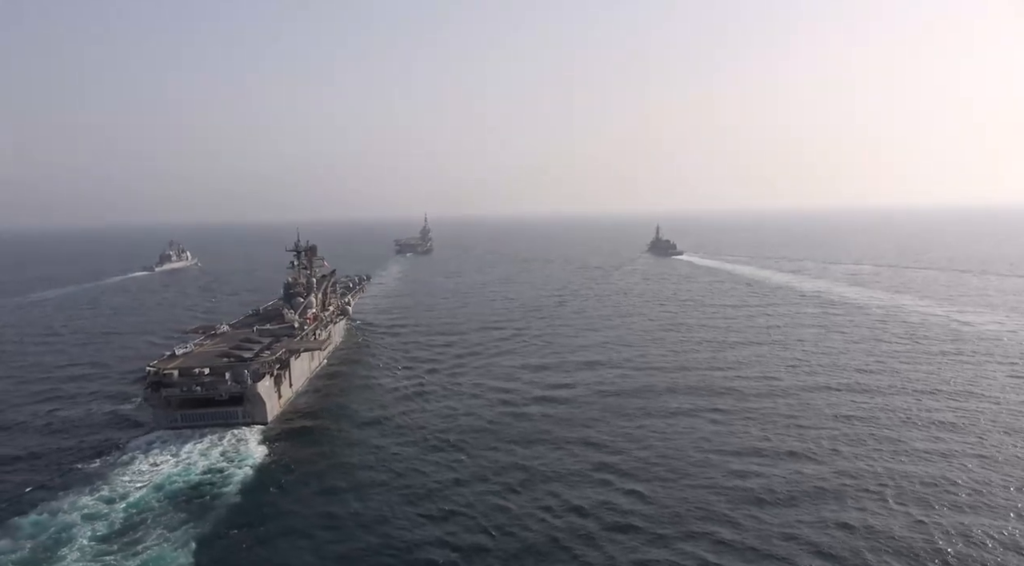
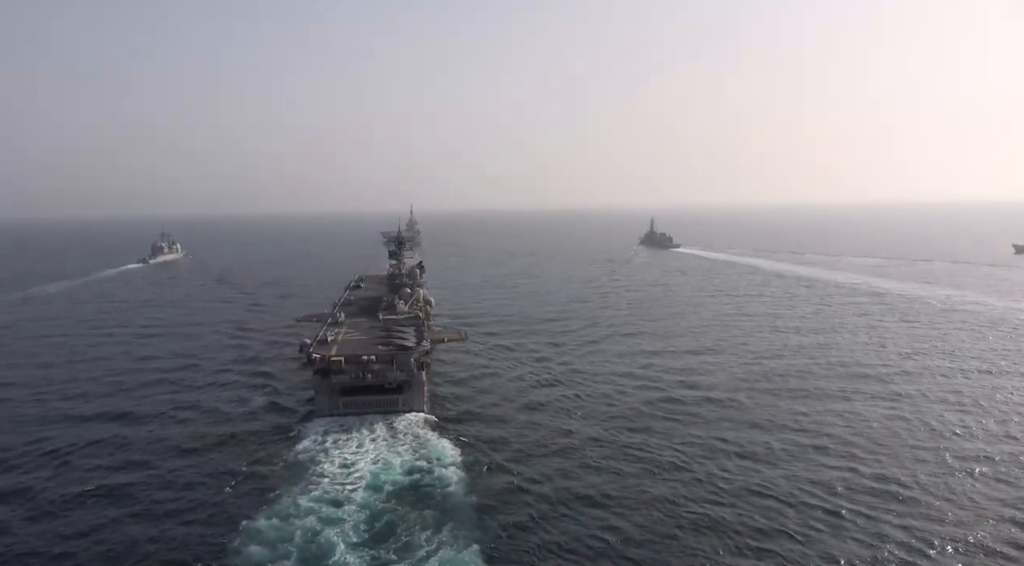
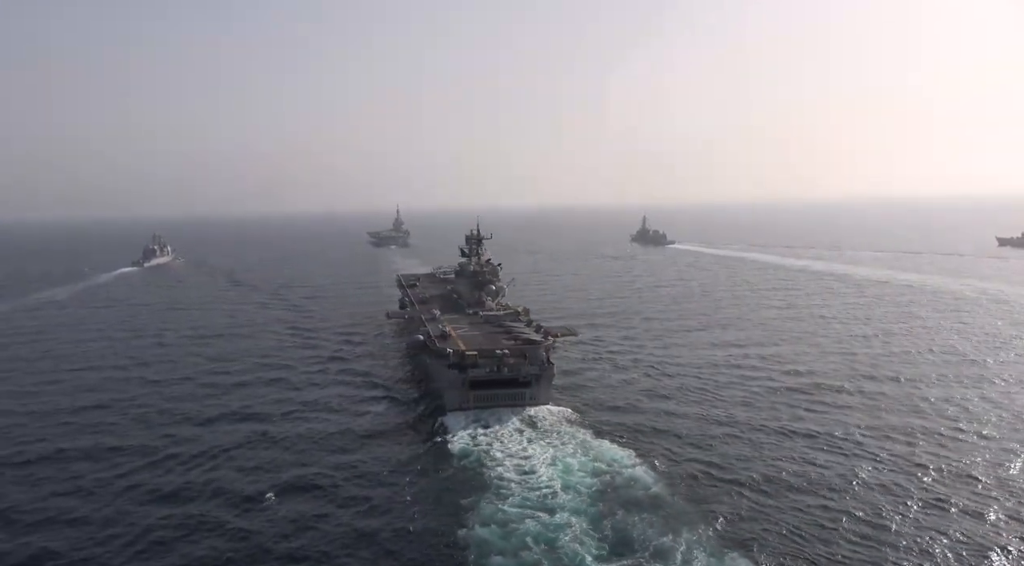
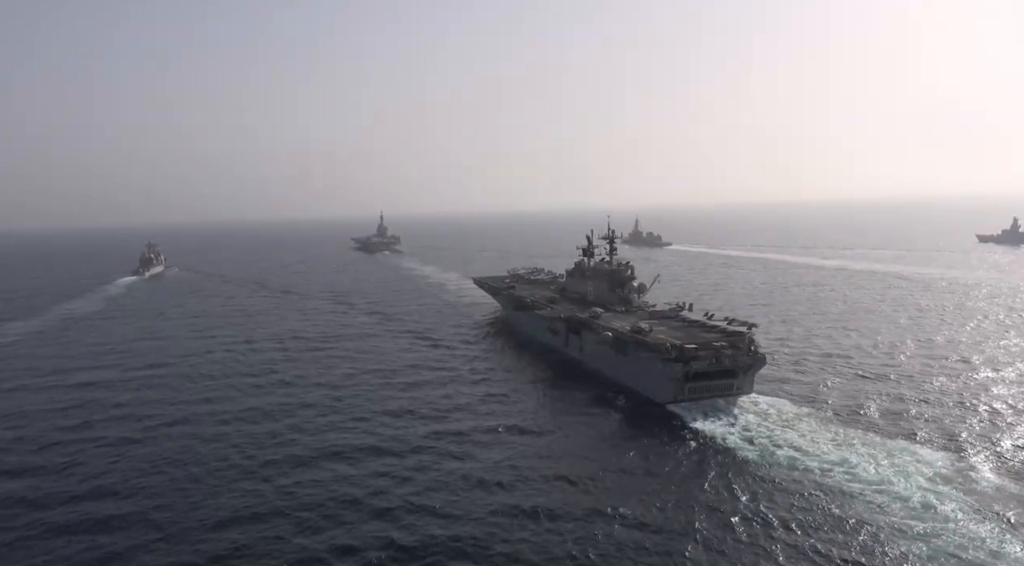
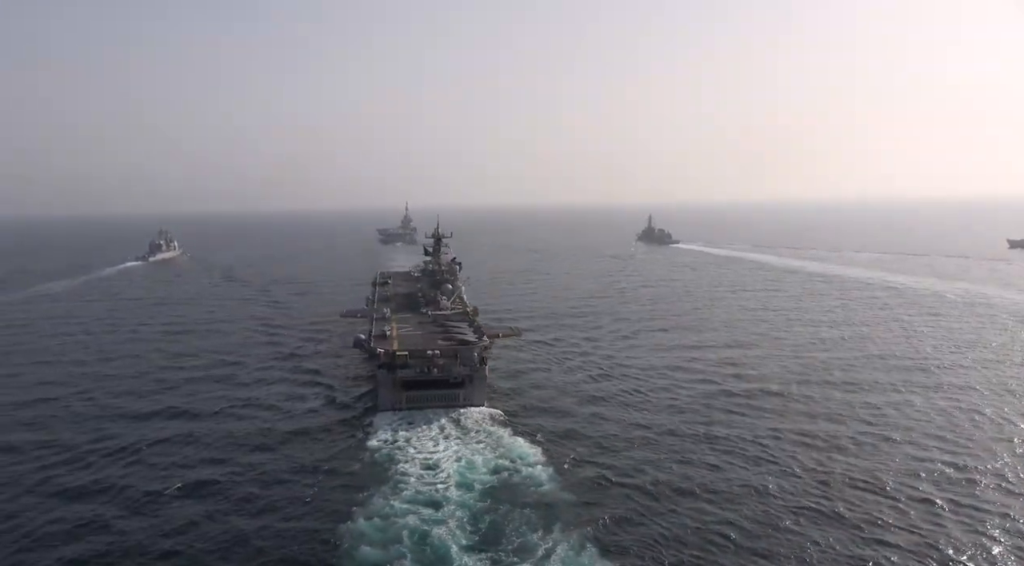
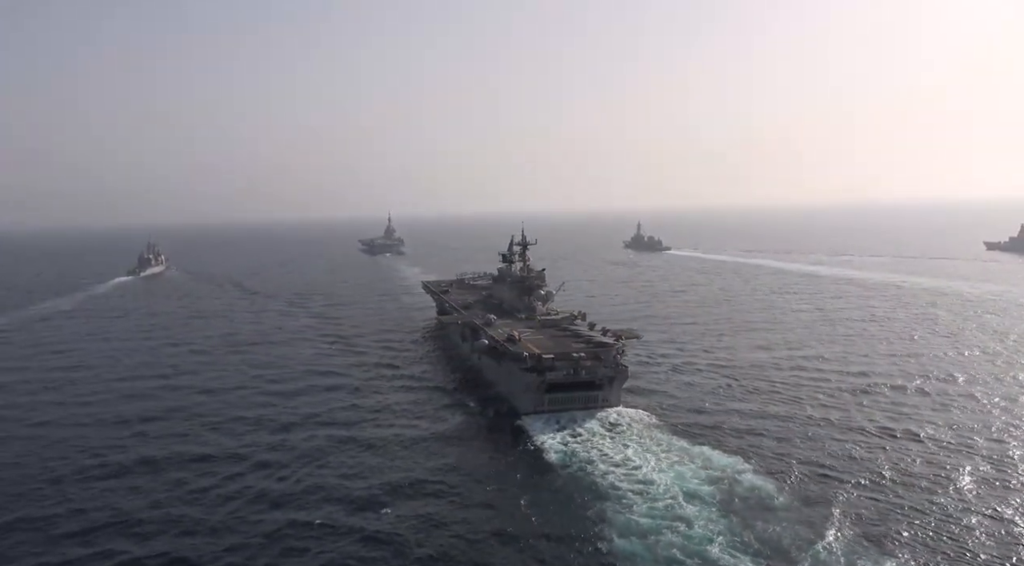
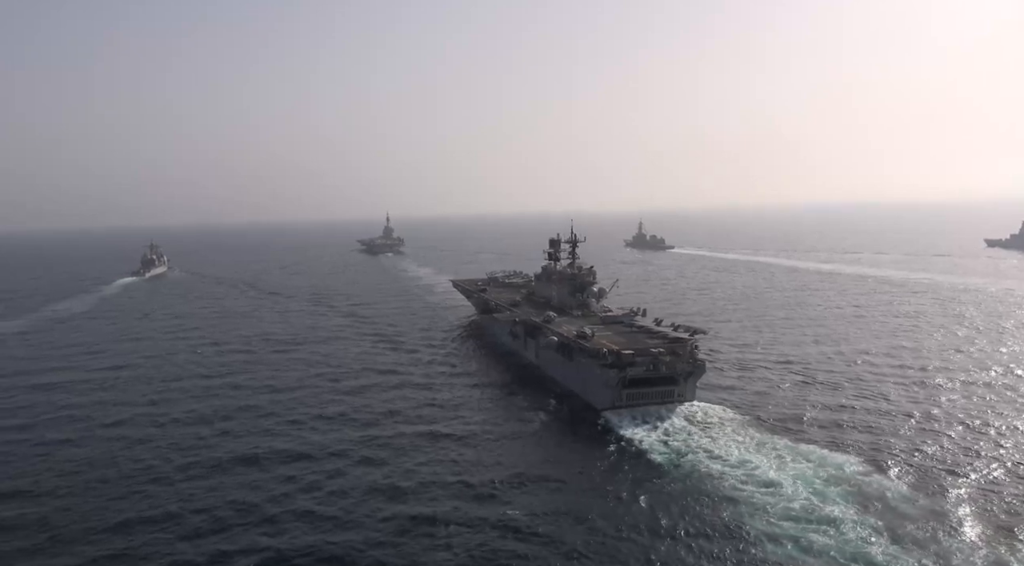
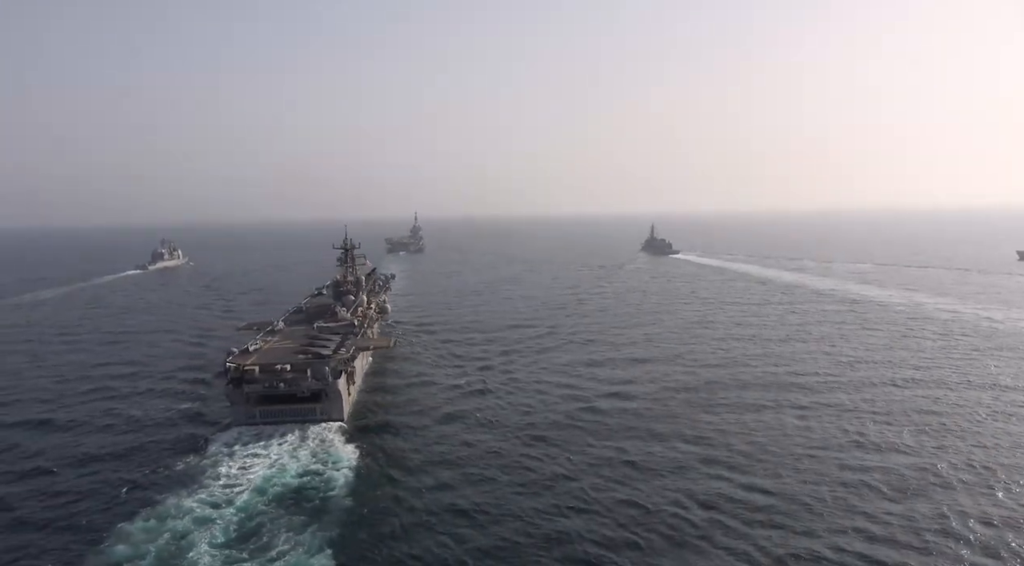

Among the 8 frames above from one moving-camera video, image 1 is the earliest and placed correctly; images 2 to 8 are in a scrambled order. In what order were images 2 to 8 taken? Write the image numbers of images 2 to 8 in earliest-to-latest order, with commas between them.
8, 2, 5, 3, 6, 7, 4
